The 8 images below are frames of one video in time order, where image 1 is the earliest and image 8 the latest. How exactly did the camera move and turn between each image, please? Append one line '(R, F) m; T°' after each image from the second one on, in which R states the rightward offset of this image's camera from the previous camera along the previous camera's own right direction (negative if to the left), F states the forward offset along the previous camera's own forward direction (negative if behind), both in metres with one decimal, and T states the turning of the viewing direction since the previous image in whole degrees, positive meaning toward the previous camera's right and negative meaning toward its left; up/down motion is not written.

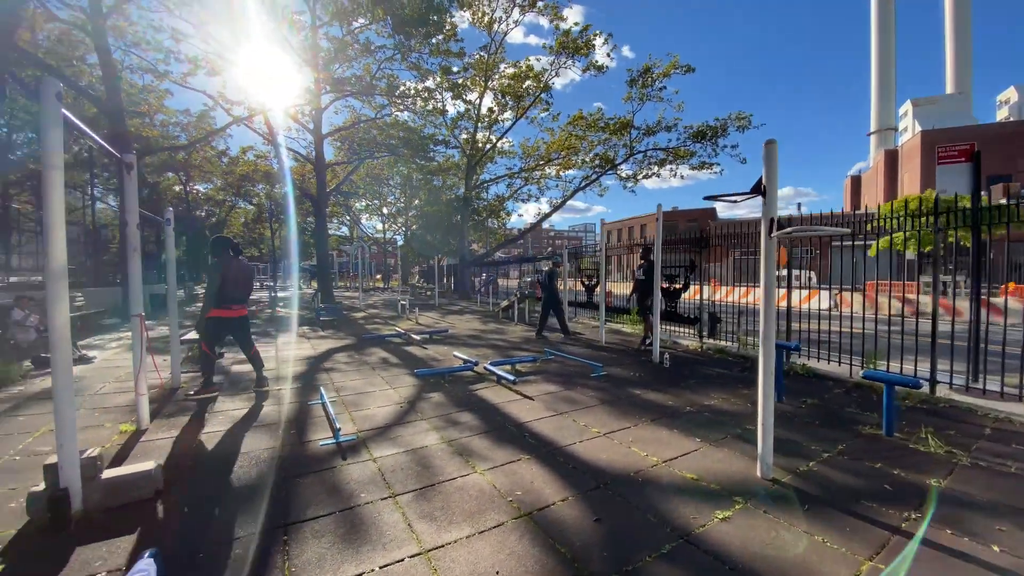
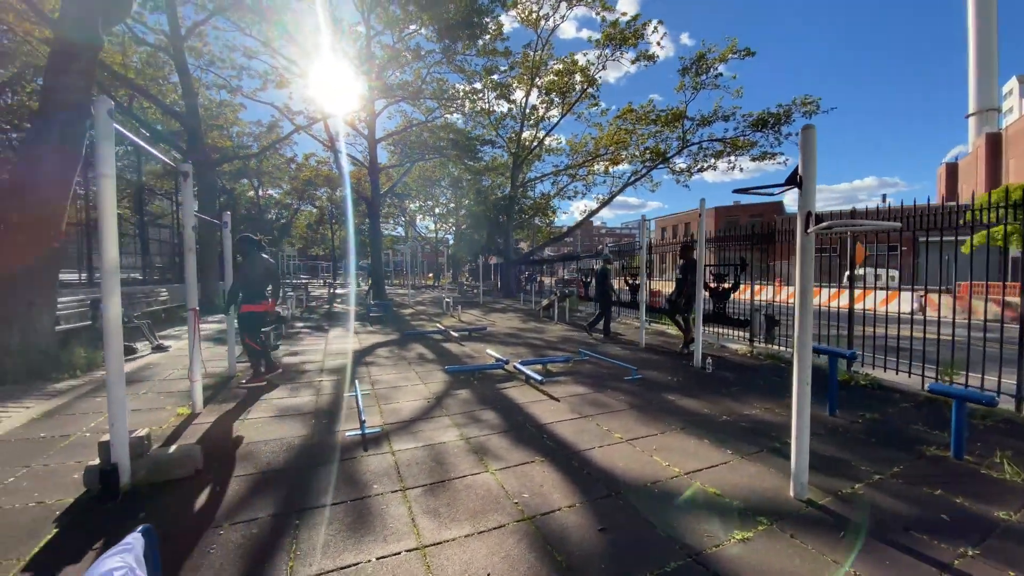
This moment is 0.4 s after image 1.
(+0.3, +0.1) m; -7°
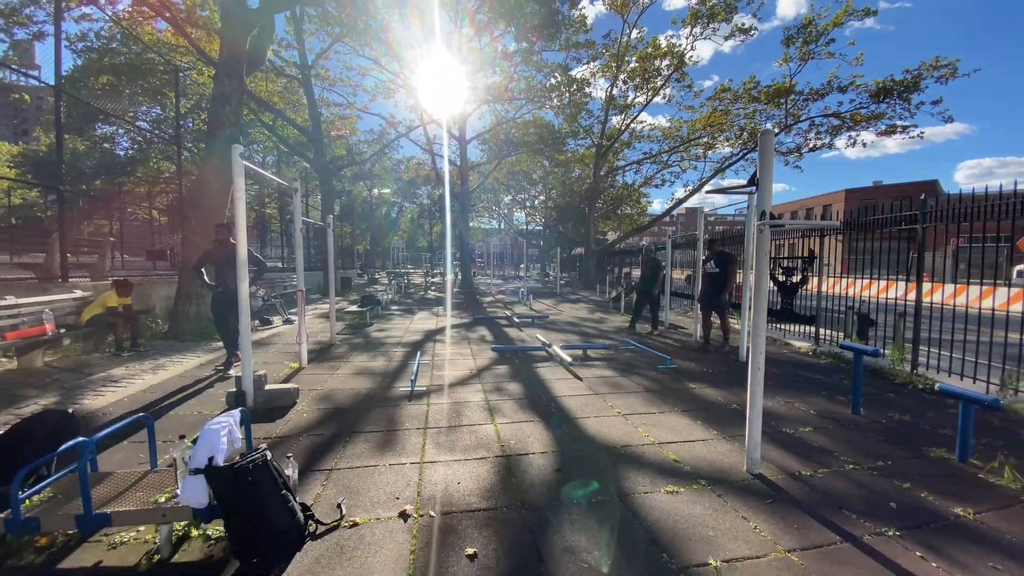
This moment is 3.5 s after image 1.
(+1.0, -0.7) m; -13°
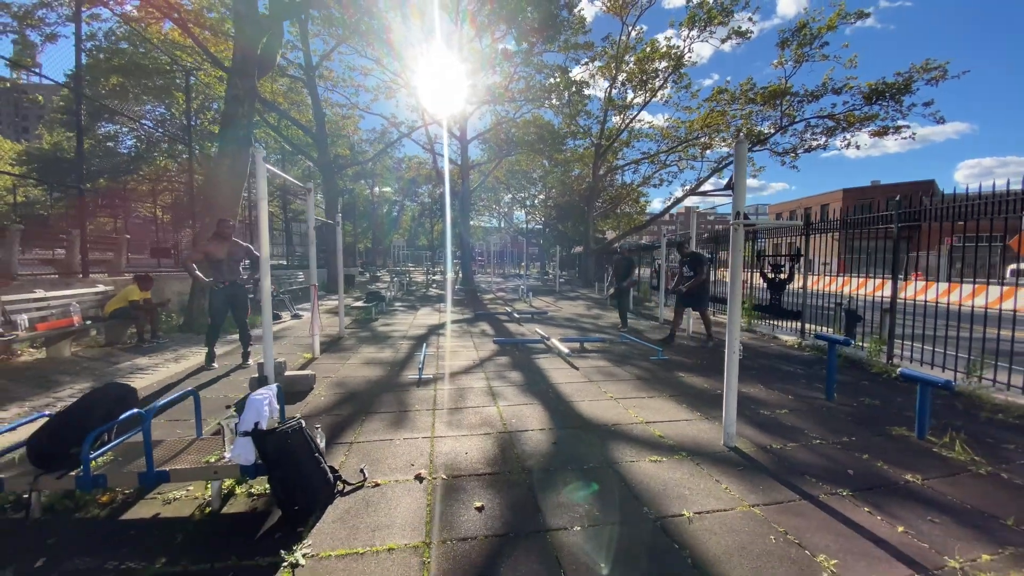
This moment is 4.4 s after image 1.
(0.0, -0.4) m; 0°
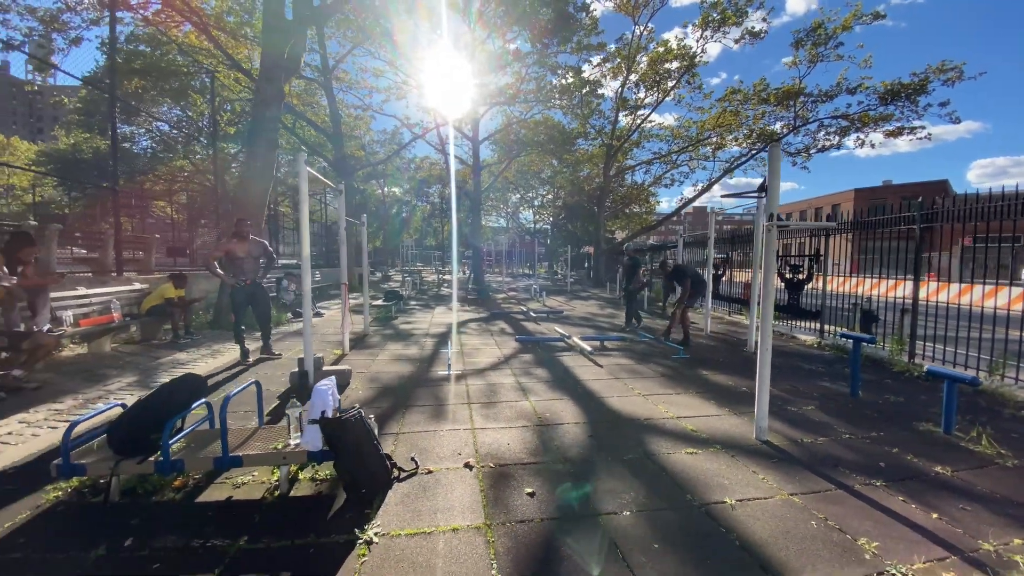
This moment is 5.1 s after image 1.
(-0.3, -0.2) m; -1°
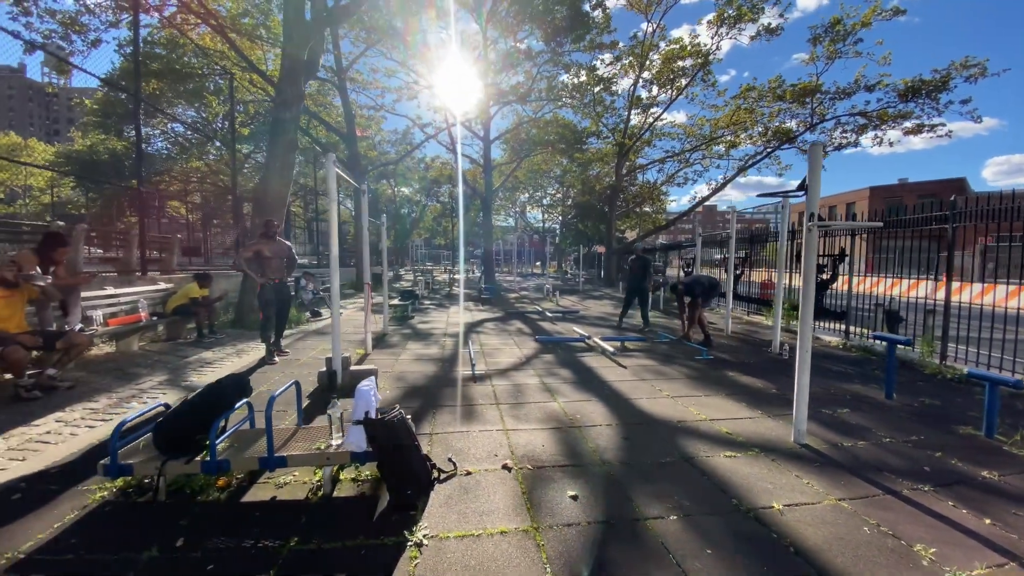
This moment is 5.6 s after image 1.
(-0.3, 0.0) m; -1°
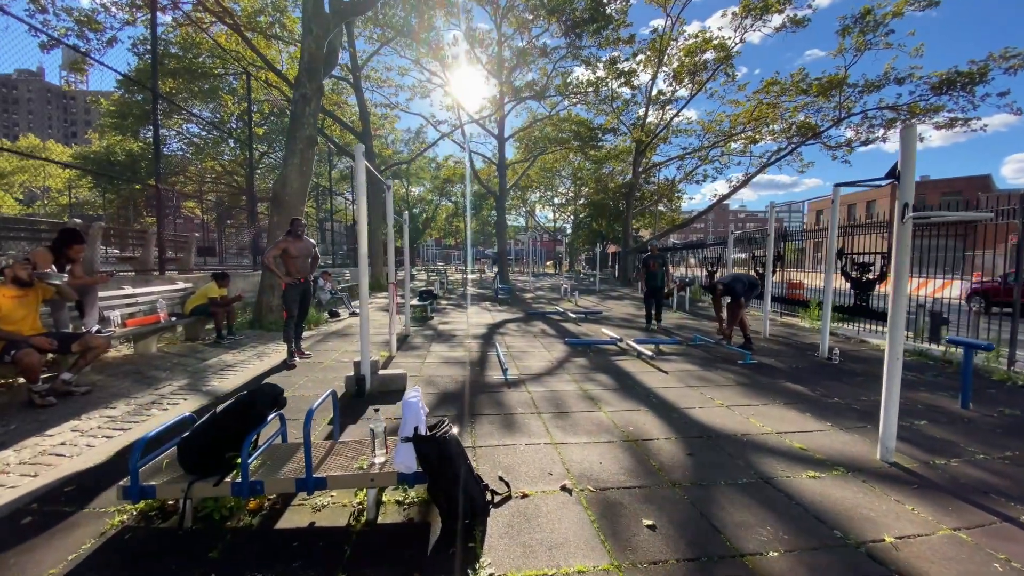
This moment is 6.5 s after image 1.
(-0.4, +0.4) m; -1°
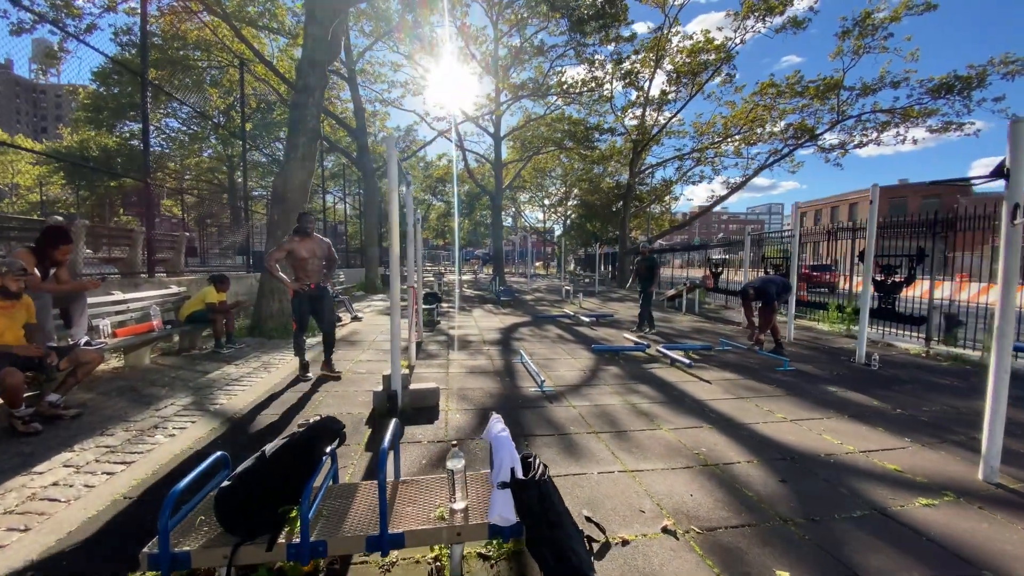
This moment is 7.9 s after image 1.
(-0.7, +0.4) m; +2°
